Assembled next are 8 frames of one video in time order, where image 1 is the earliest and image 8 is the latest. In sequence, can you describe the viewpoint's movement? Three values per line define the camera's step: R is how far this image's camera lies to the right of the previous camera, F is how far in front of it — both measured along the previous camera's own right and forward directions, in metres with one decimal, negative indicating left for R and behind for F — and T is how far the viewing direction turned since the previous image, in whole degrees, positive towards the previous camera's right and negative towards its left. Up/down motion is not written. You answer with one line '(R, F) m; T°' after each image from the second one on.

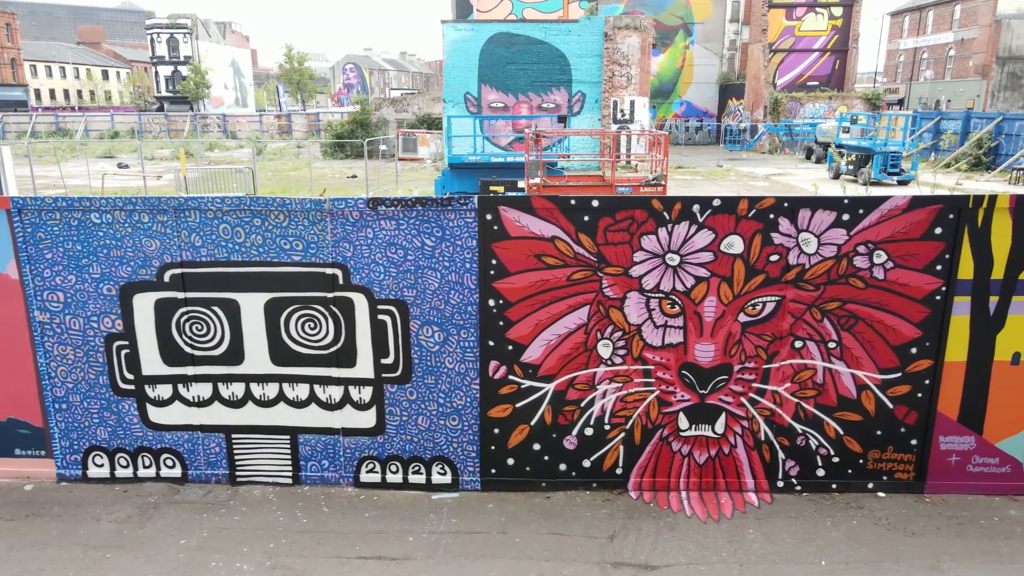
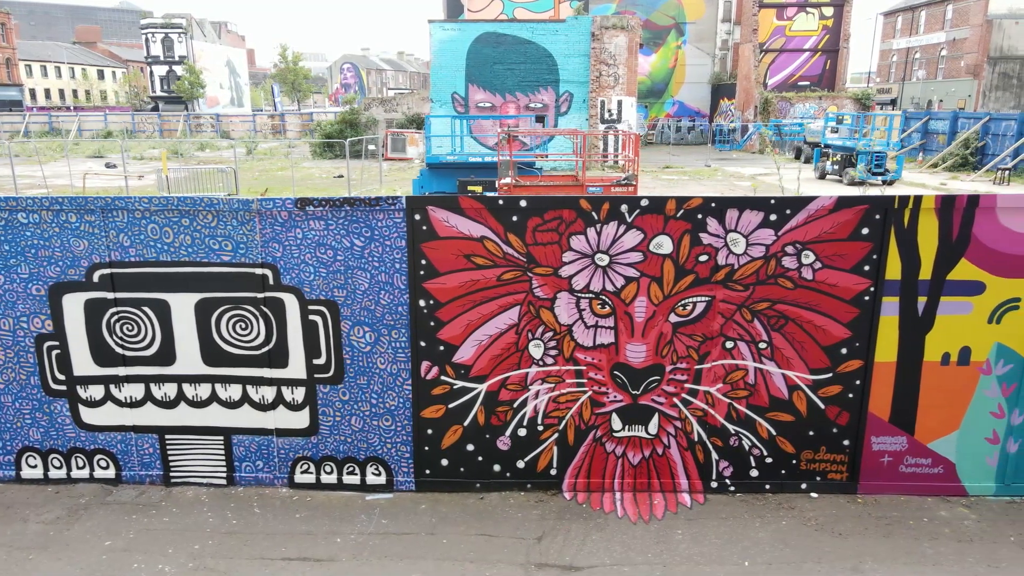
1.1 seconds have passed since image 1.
(+0.4, 0.0) m; 0°
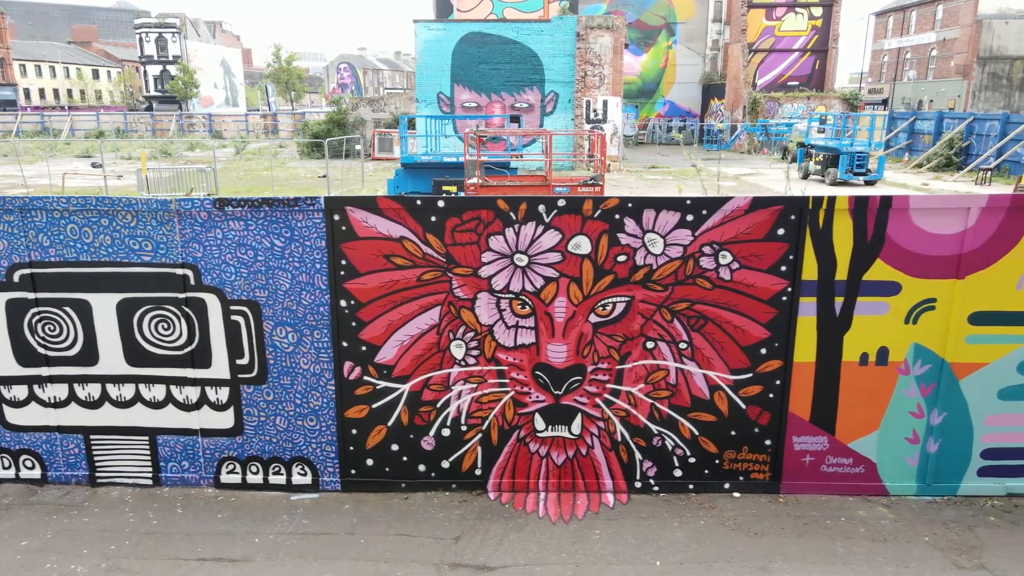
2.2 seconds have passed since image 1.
(+0.4, 0.0) m; 0°
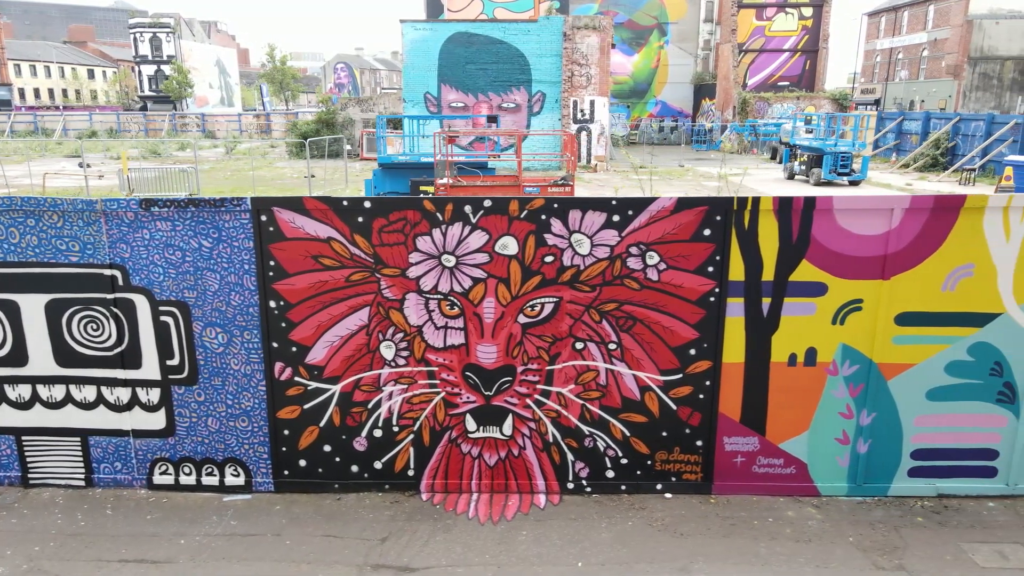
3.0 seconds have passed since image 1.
(+0.4, 0.0) m; 0°
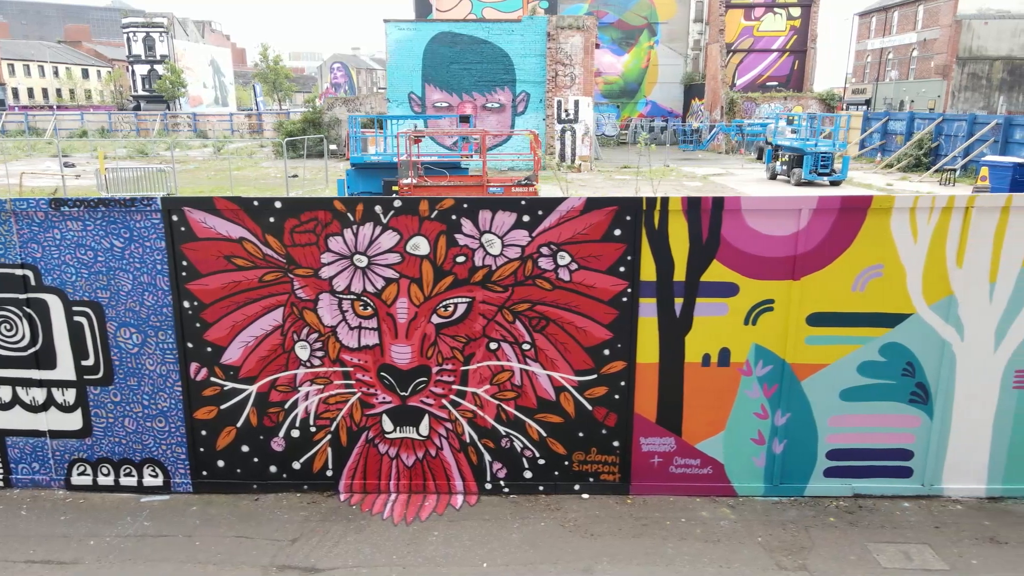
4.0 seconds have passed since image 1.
(+0.4, 0.0) m; 0°
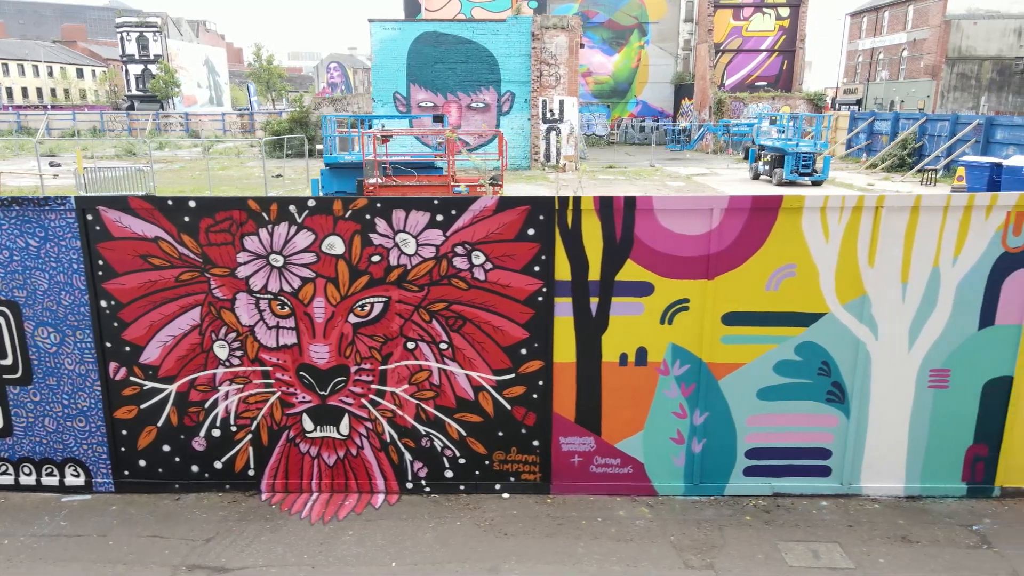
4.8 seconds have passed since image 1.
(+0.4, 0.0) m; 0°
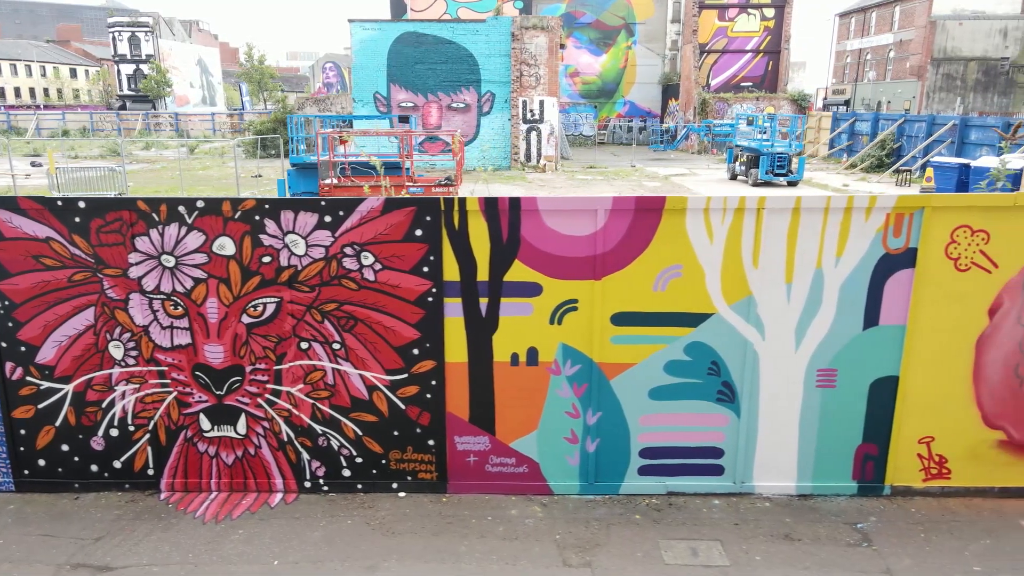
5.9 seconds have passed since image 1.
(+0.5, 0.0) m; 0°
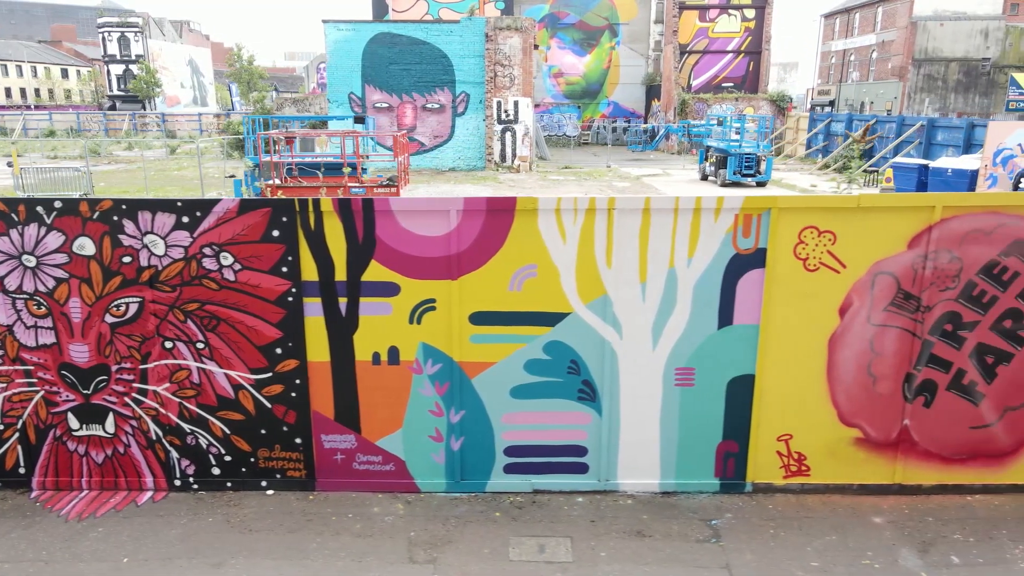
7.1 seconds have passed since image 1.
(+0.7, 0.0) m; 0°
